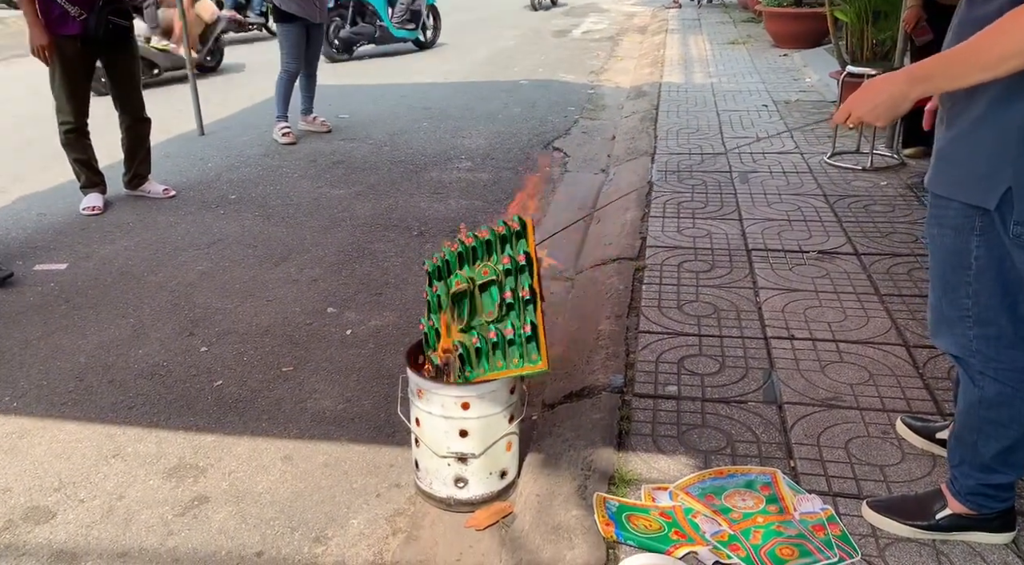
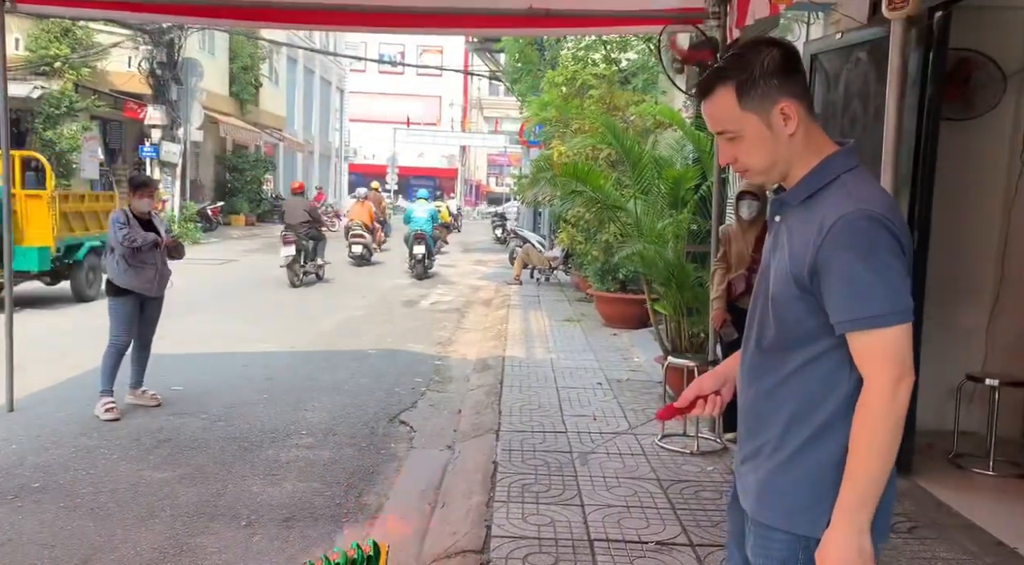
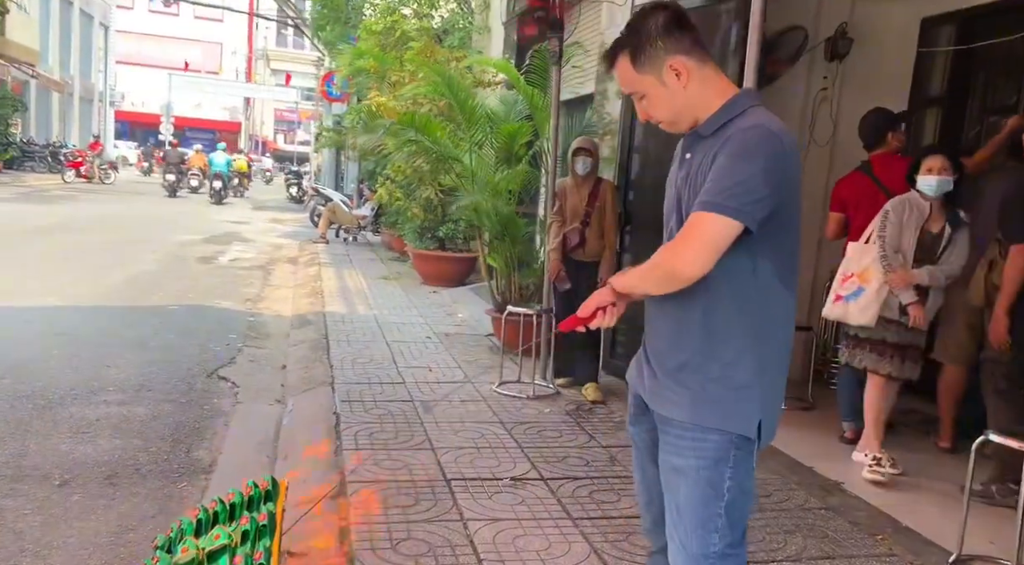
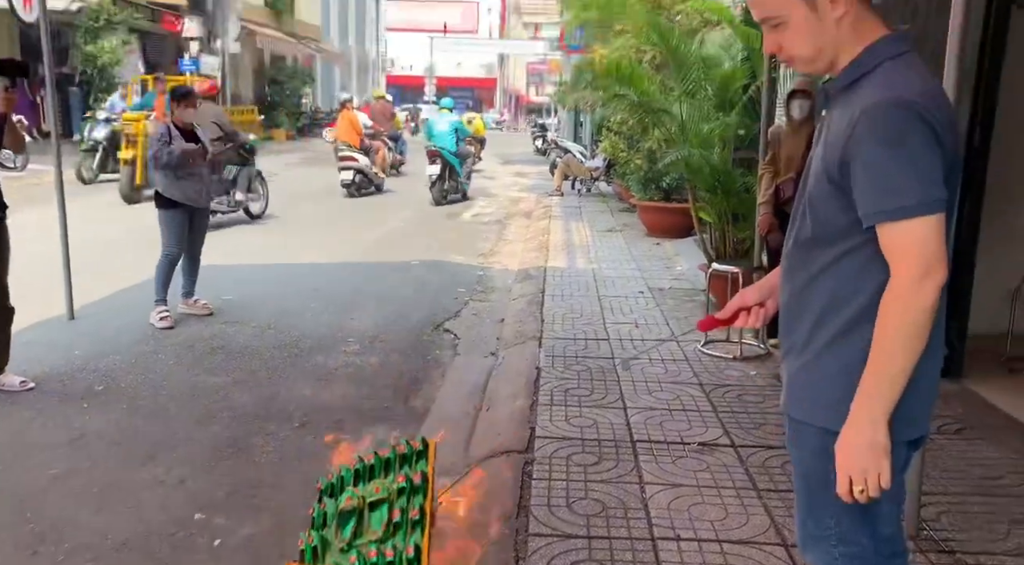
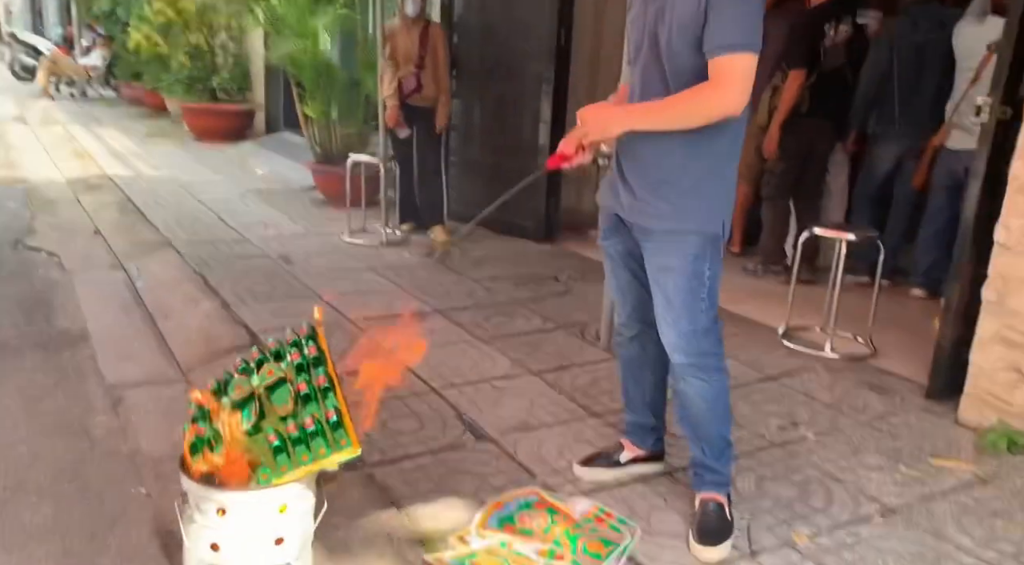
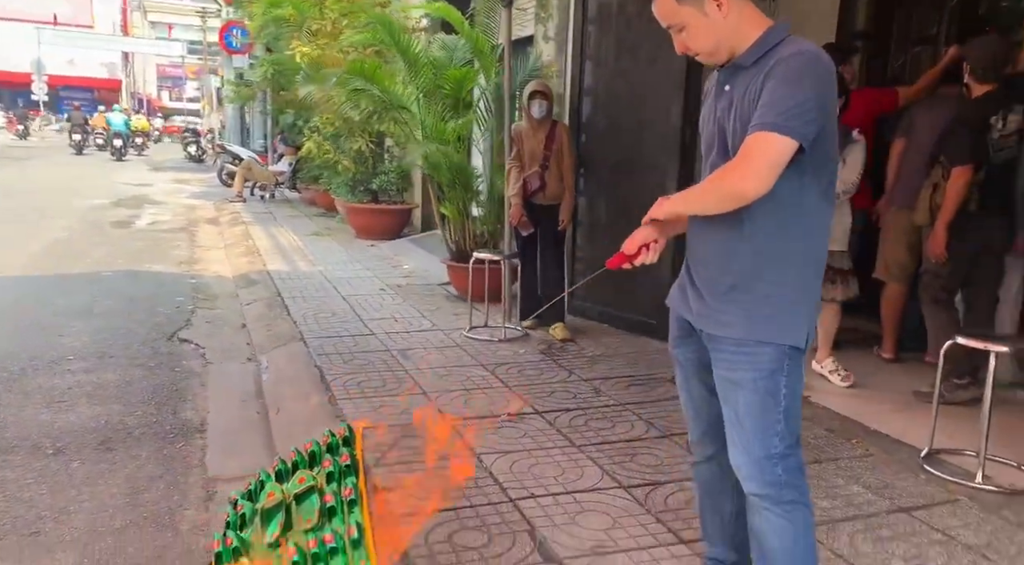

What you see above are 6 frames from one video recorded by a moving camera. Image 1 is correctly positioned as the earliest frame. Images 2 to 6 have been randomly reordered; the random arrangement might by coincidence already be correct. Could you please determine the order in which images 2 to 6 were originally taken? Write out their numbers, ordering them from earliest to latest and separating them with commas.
4, 2, 3, 6, 5
